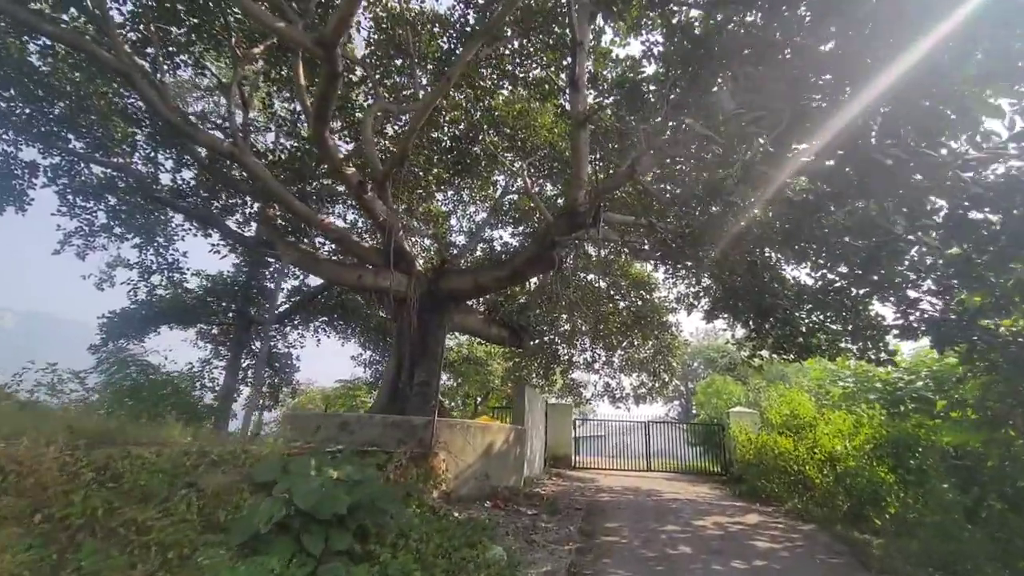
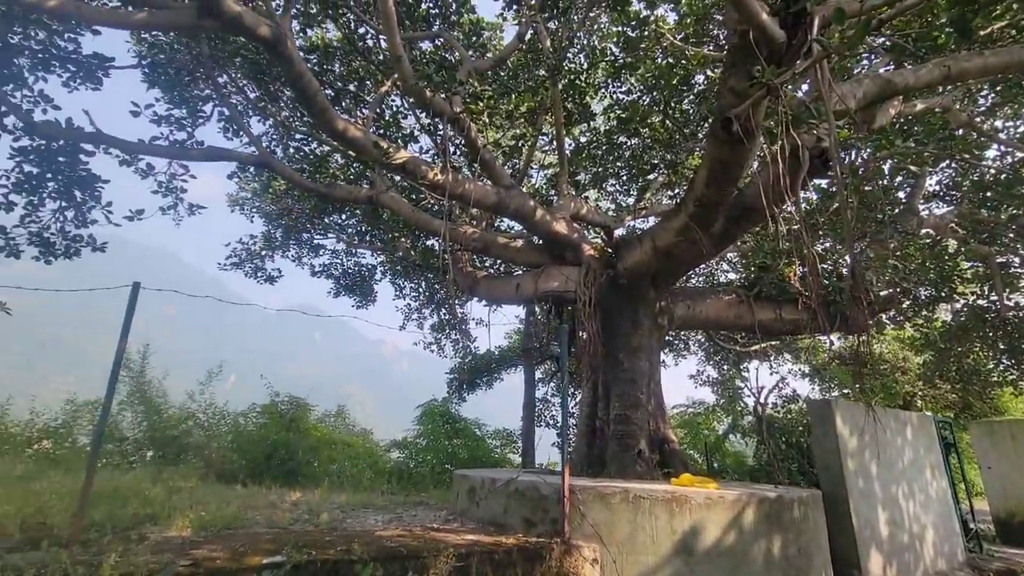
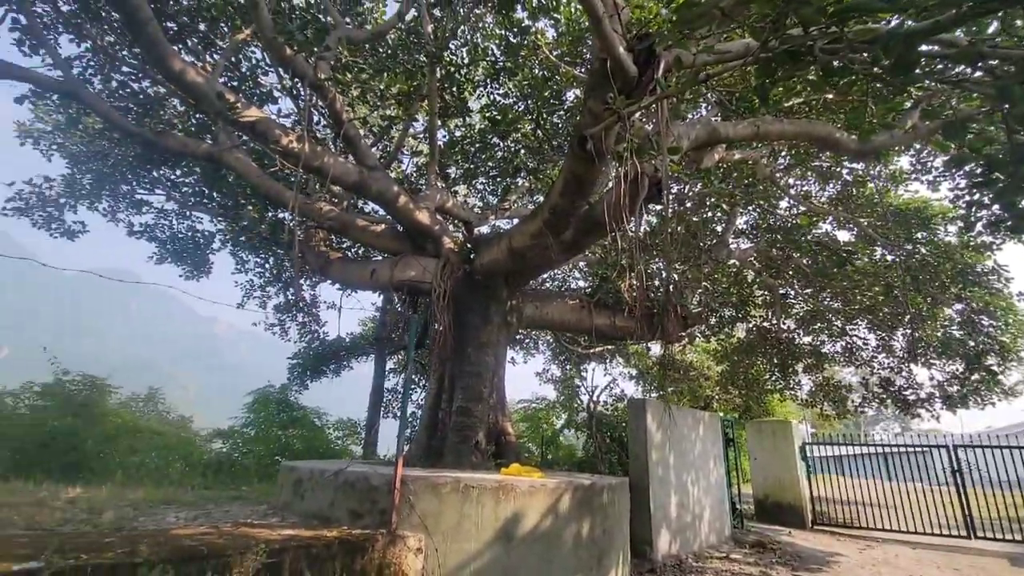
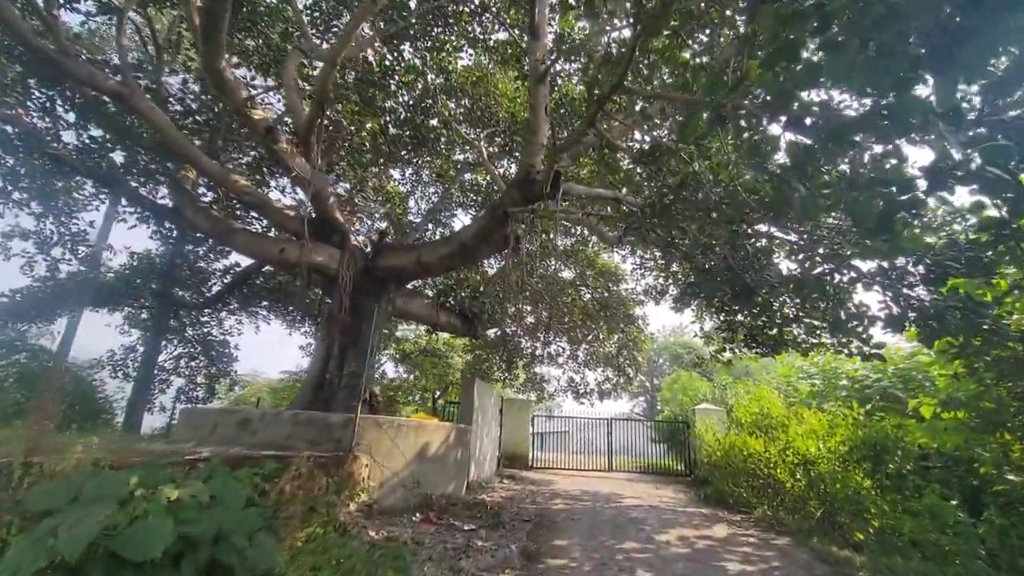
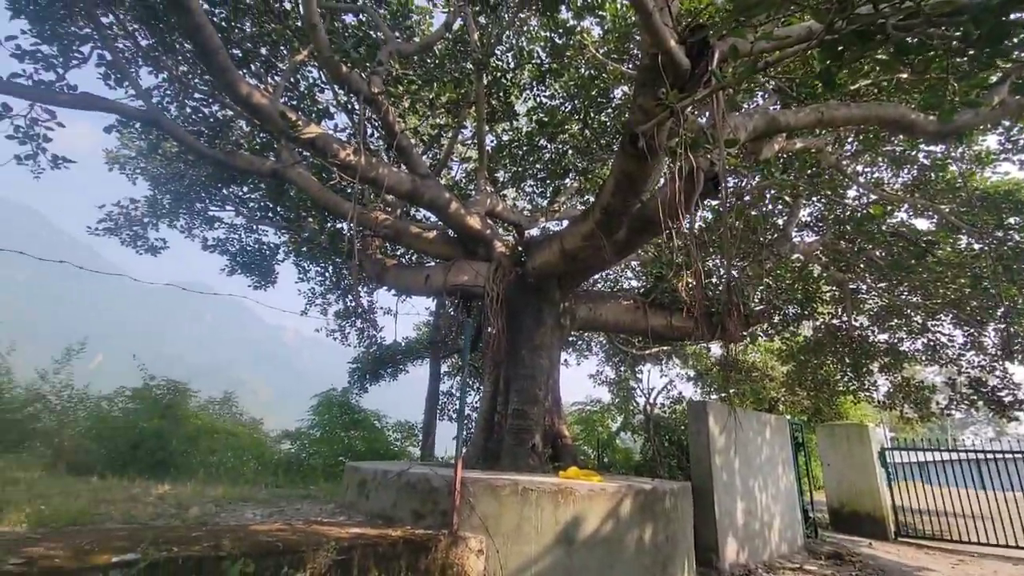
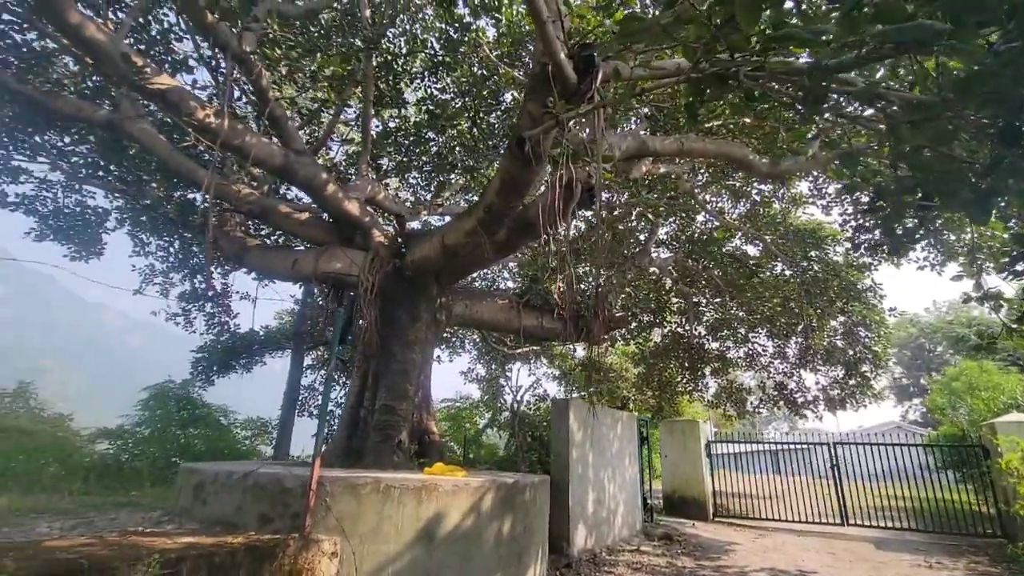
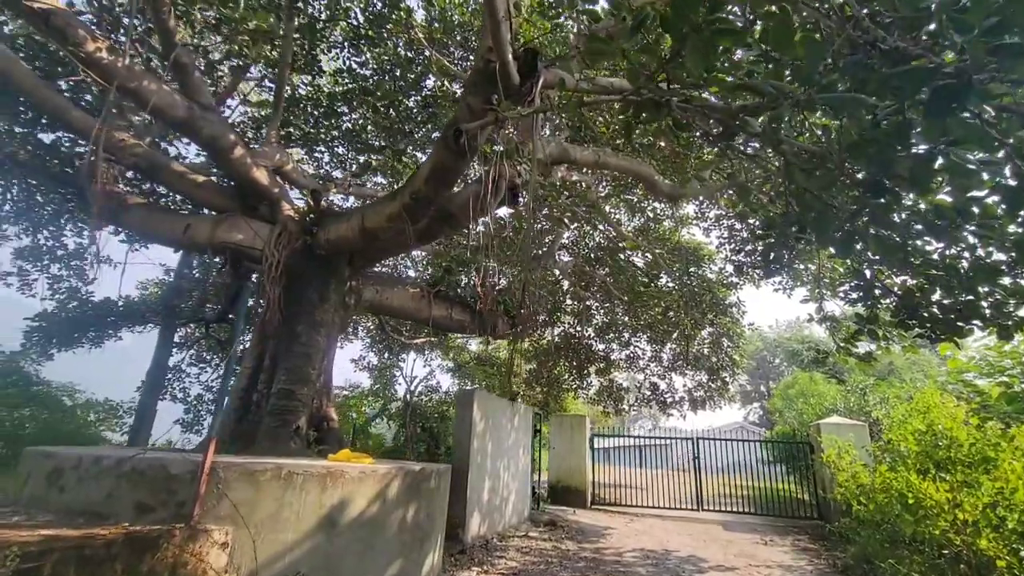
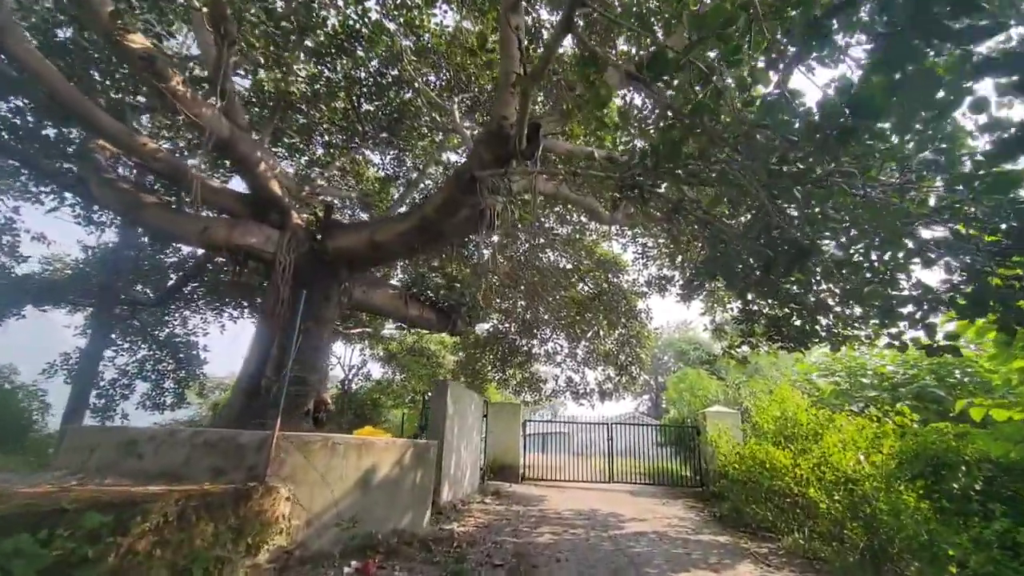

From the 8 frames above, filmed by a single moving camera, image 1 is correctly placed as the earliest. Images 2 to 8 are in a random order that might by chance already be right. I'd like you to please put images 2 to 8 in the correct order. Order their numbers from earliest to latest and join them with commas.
4, 8, 7, 6, 3, 5, 2
